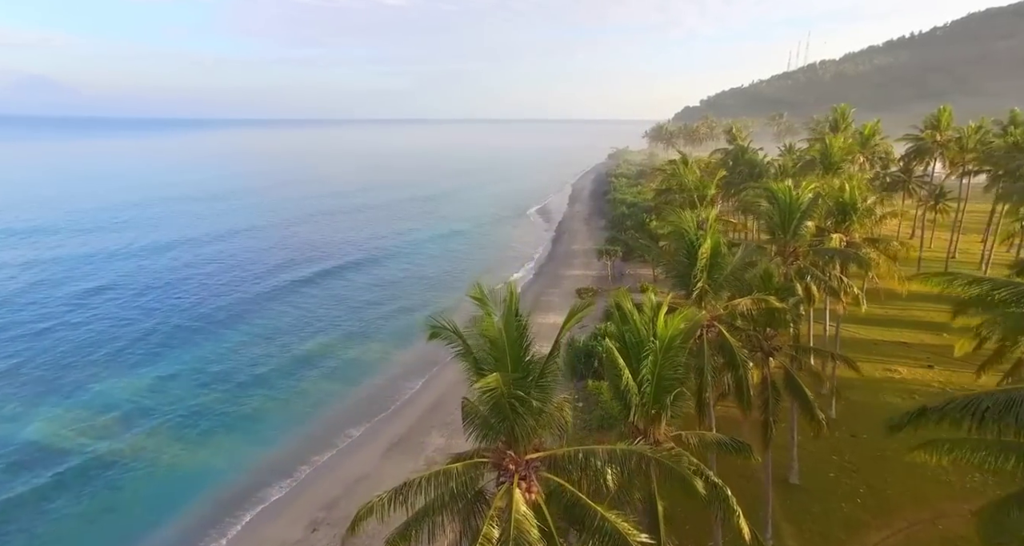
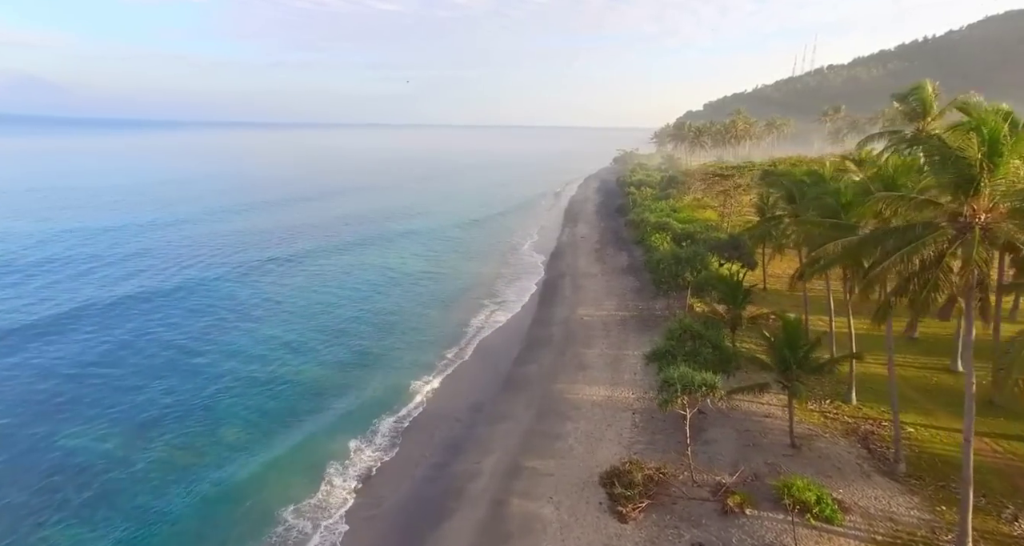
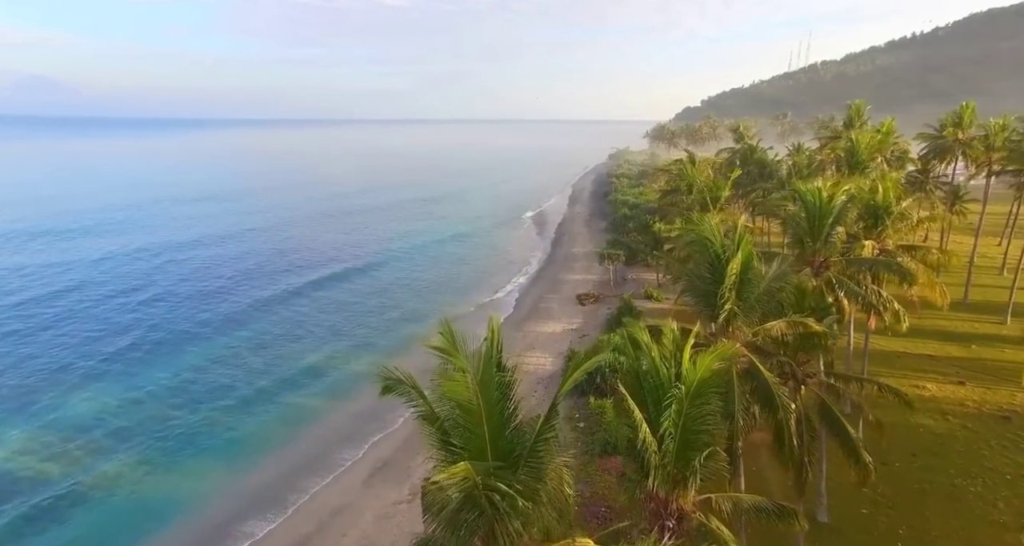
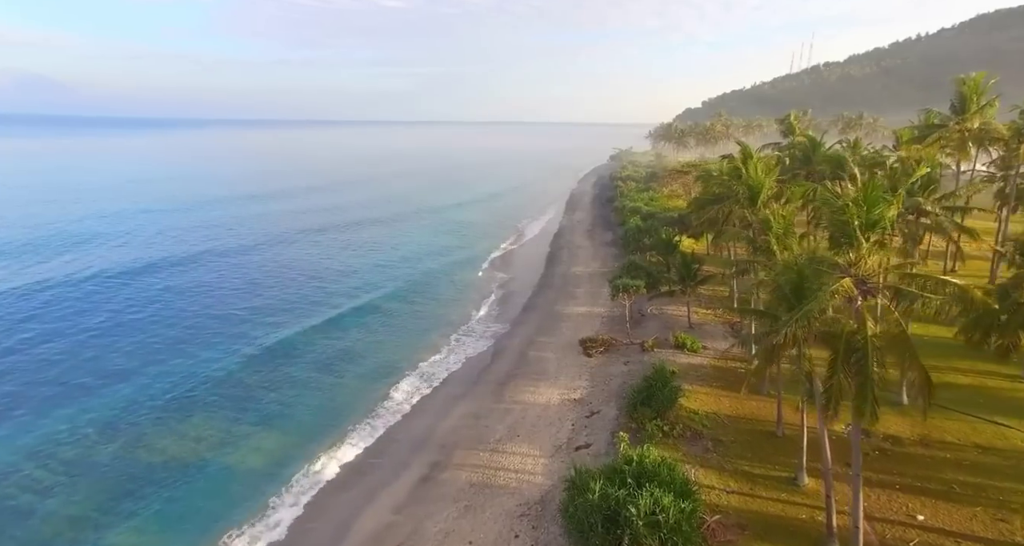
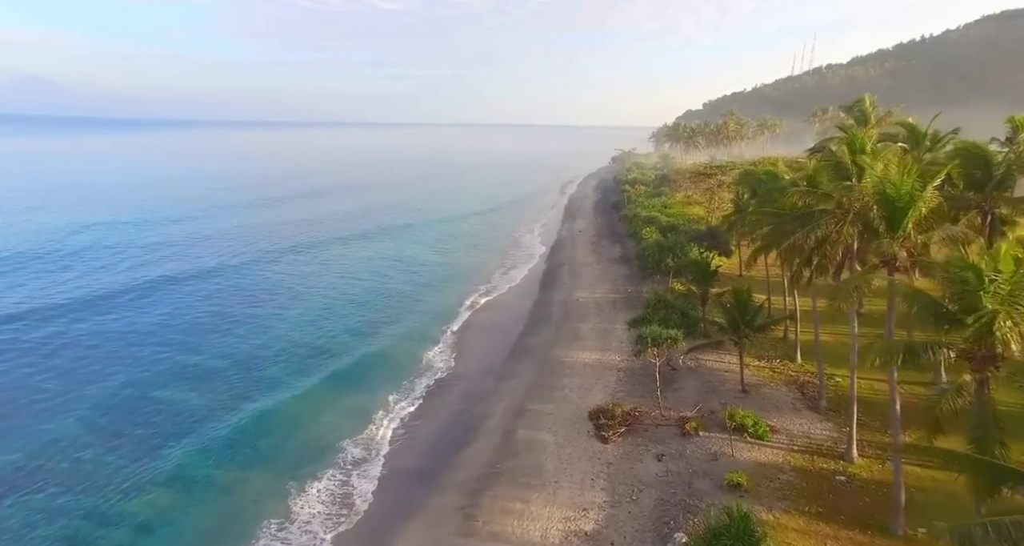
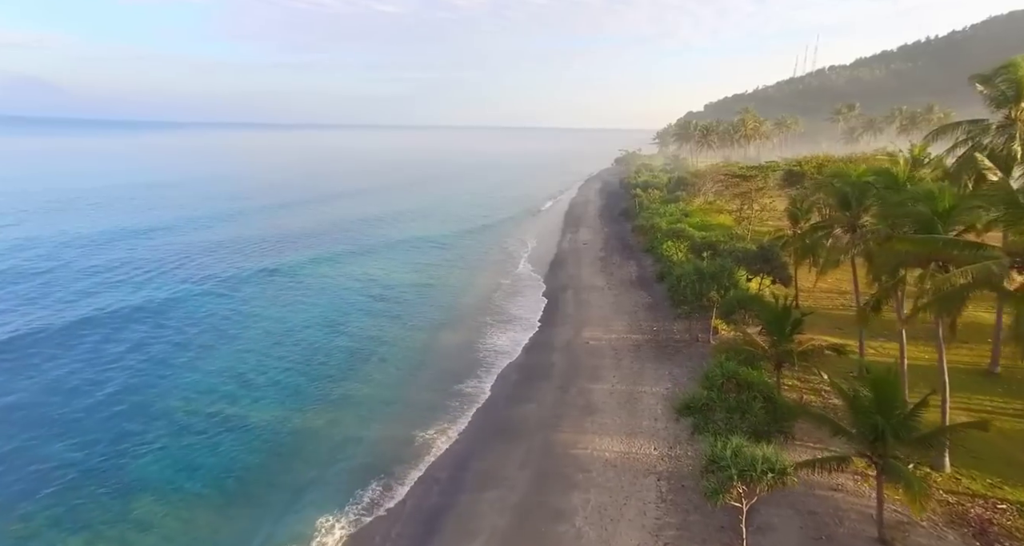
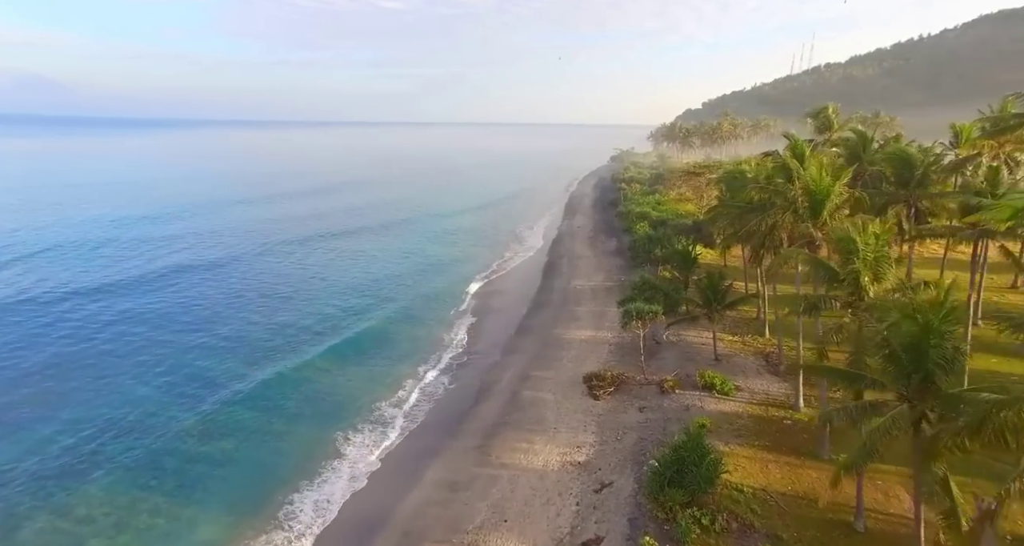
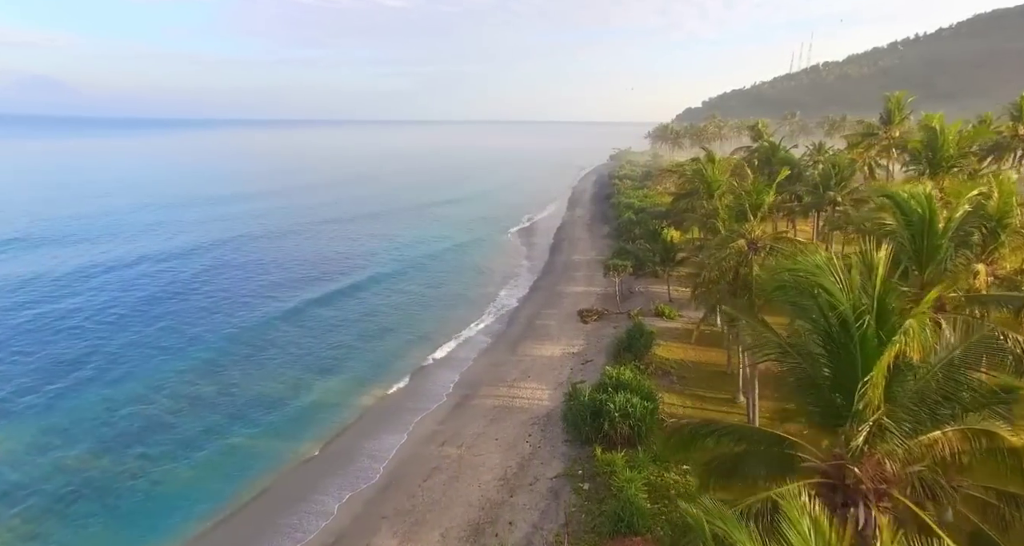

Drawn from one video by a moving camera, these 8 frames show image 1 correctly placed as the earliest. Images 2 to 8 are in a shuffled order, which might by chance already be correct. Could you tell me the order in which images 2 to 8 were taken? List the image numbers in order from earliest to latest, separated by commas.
3, 8, 4, 7, 5, 2, 6
